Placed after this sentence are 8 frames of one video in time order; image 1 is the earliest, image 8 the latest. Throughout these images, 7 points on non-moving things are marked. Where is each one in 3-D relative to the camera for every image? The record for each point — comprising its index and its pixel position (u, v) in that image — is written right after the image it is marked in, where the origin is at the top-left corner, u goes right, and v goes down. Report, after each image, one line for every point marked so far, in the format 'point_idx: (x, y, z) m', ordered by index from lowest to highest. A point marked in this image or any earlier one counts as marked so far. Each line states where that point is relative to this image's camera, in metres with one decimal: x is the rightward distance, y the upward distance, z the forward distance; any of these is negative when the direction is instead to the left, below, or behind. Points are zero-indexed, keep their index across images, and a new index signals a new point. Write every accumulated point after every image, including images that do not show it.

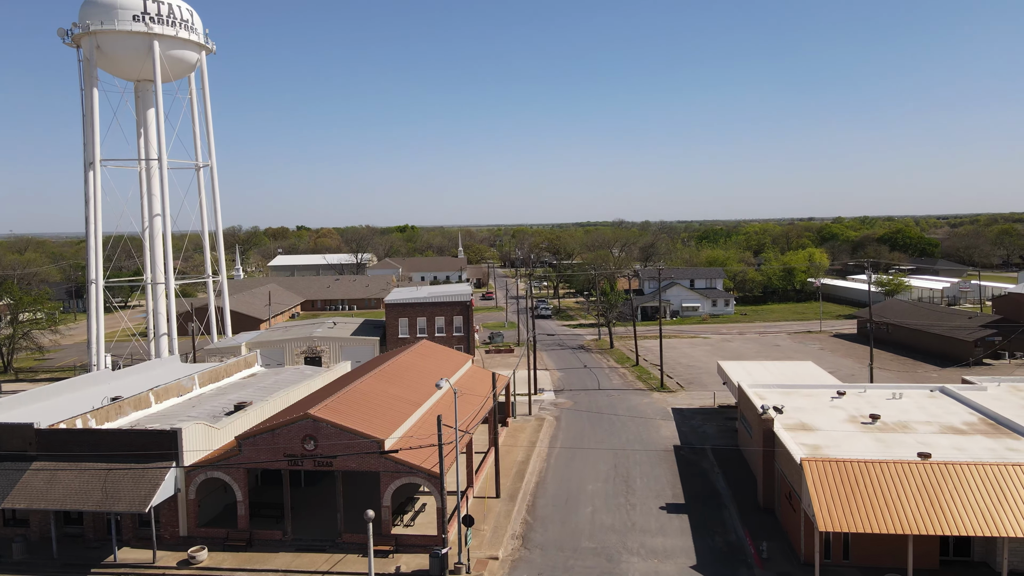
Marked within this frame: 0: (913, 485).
0: (+10.4, -5.1, +18.9) m
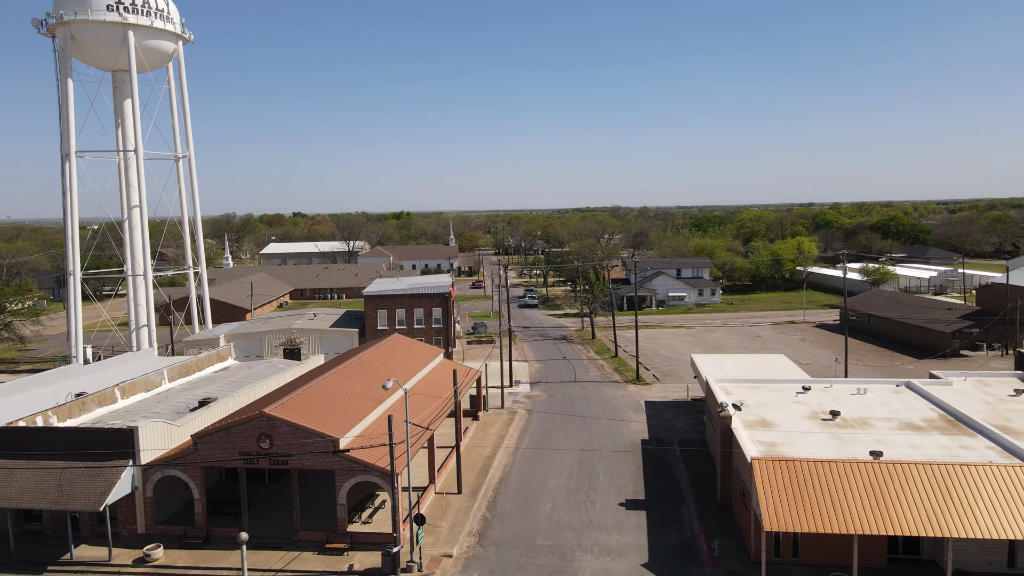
0: (+9.1, -5.1, +19.0) m
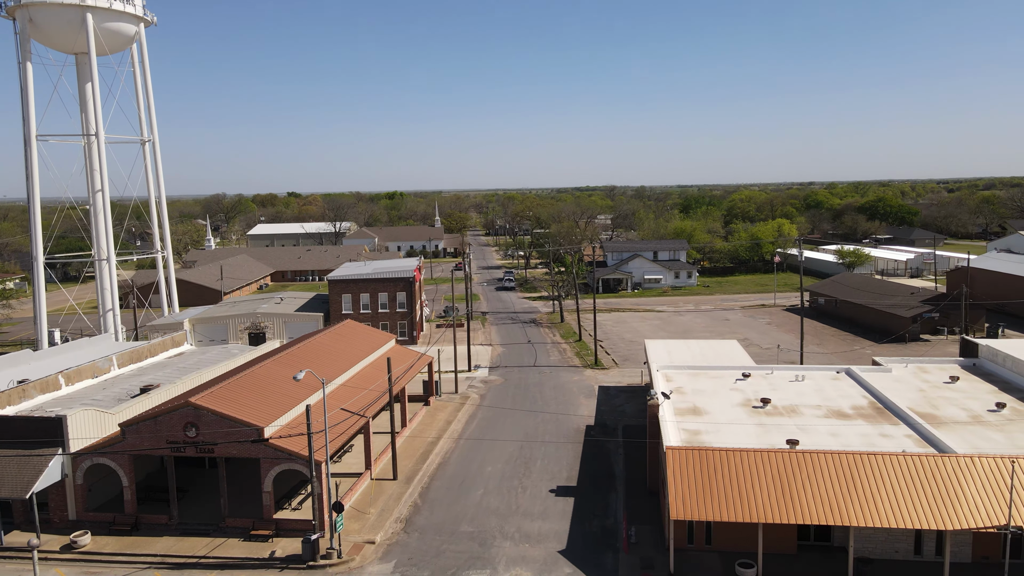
0: (+6.8, -4.9, +19.2) m
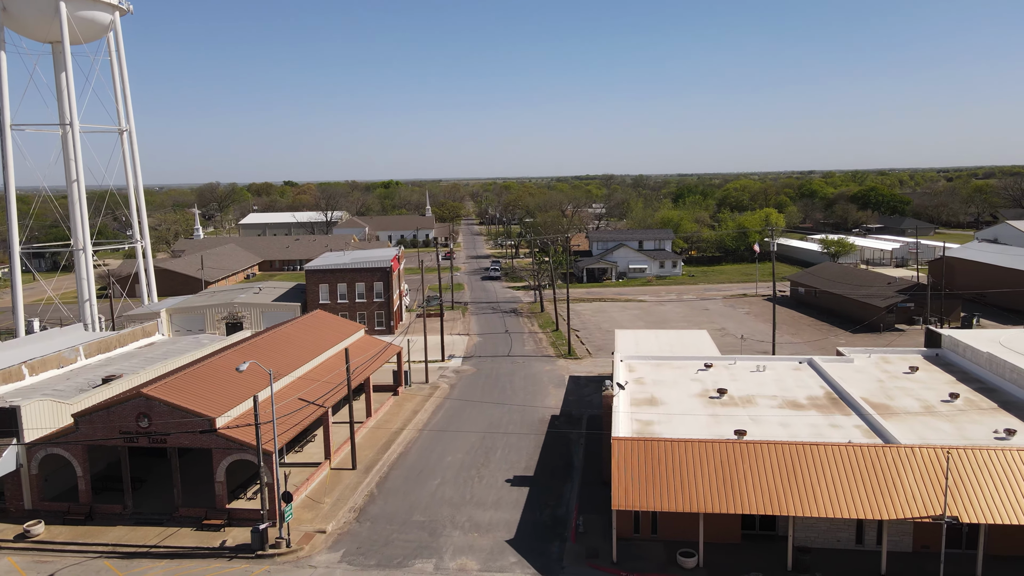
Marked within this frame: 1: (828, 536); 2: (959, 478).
0: (+5.4, -4.7, +19.4) m
1: (+8.3, -6.5, +19.1) m
2: (+11.2, -4.8, +18.3) m
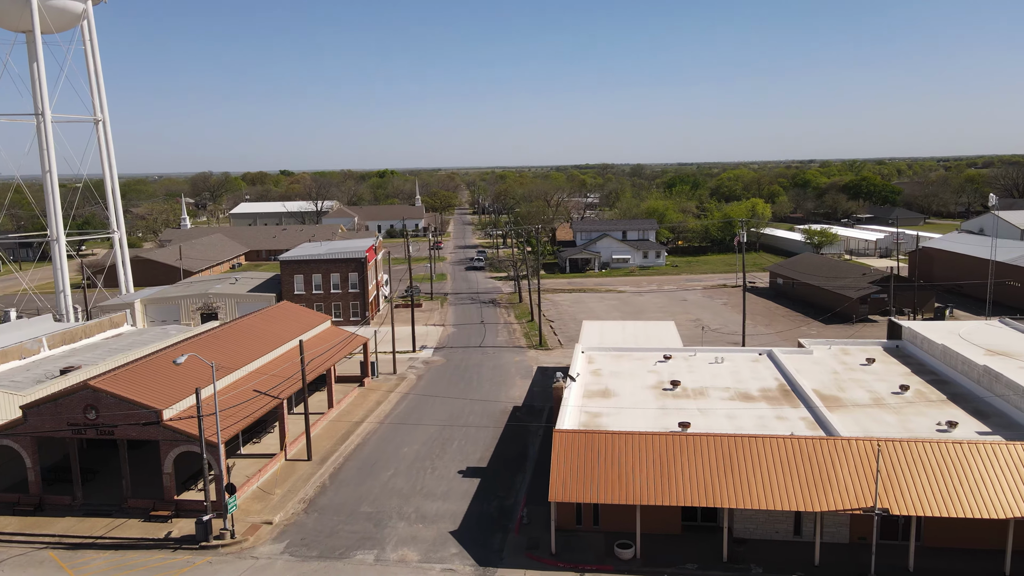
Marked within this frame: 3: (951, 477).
0: (+3.8, -4.5, +19.4) m
1: (+6.7, -6.3, +19.2) m
2: (+9.7, -4.6, +18.3) m
3: (+10.9, -4.7, +18.0) m
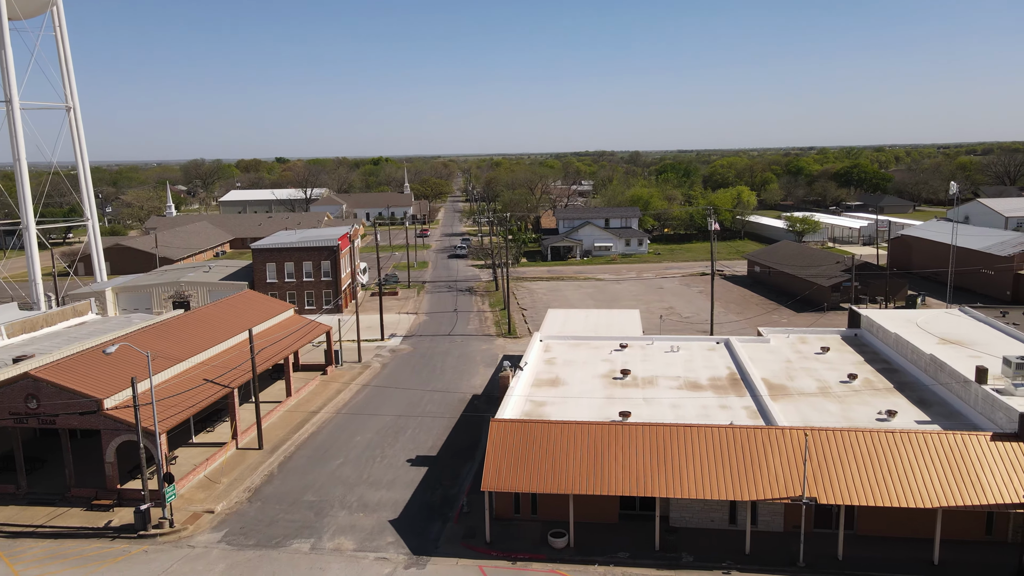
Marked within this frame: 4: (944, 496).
0: (+2.1, -4.2, +19.4) m
1: (+5.0, -6.0, +19.2) m
2: (+7.9, -4.3, +18.3) m
3: (+9.2, -4.4, +18.0) m
4: (+10.3, -5.0, +17.2) m
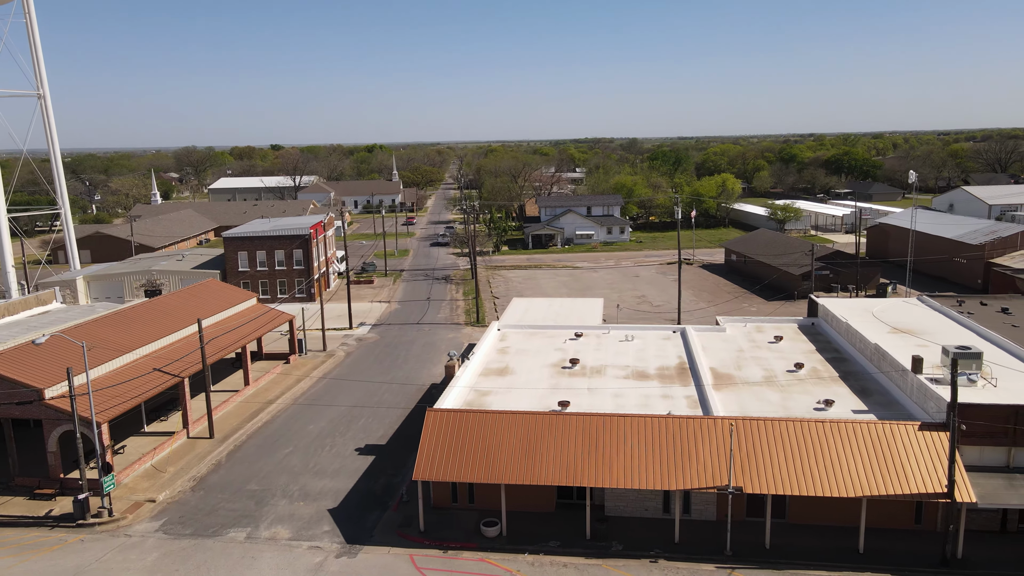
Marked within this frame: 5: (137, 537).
0: (+0.3, -3.9, +19.5) m
1: (+3.3, -5.8, +19.3) m
2: (+6.2, -4.1, +18.4) m
3: (+7.5, -4.2, +18.1) m
4: (+8.6, -4.7, +17.3) m
5: (-10.0, -6.7, +19.4) m
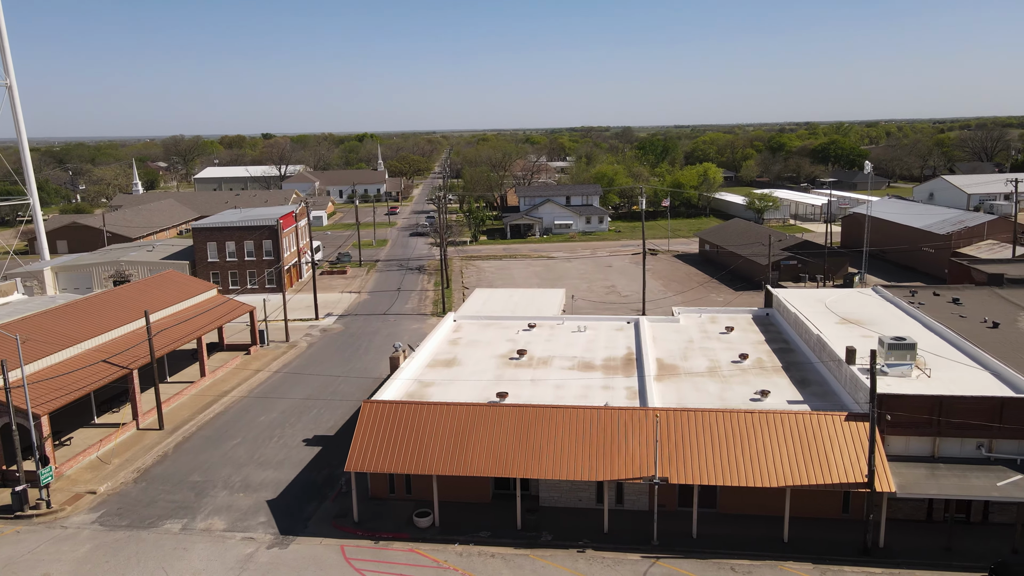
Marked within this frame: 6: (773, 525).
0: (-1.4, -3.7, +19.5) m
1: (+1.5, -5.6, +19.4) m
2: (+4.5, -3.9, +18.5) m
3: (+5.7, -4.0, +18.2) m
4: (+6.8, -4.5, +17.4) m
5: (-11.8, -6.5, +19.4) m
6: (+6.5, -5.9, +18.1) m
